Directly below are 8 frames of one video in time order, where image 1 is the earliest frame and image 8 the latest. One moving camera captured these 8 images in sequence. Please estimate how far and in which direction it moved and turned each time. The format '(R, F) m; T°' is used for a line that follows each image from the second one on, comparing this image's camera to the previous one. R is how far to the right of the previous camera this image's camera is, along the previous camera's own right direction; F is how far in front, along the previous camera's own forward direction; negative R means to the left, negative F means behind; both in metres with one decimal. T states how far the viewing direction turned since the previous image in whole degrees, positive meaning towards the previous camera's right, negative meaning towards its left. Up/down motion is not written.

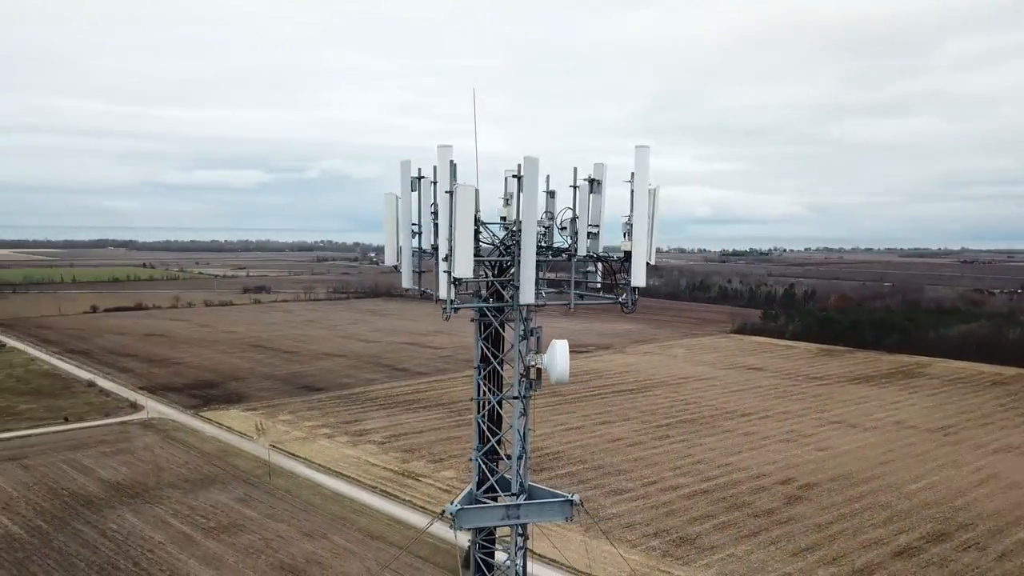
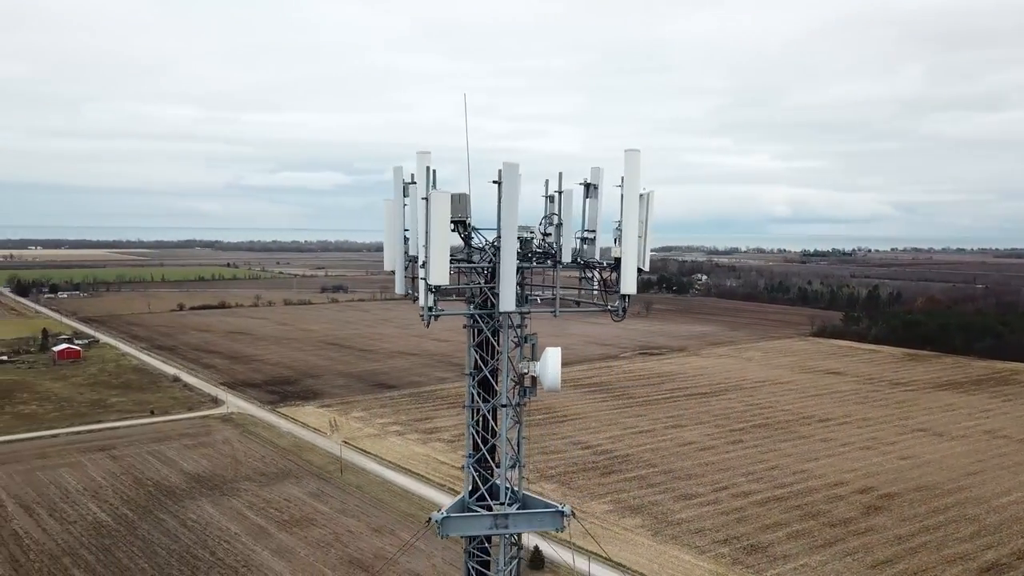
(+0.5, +0.1) m; -5°
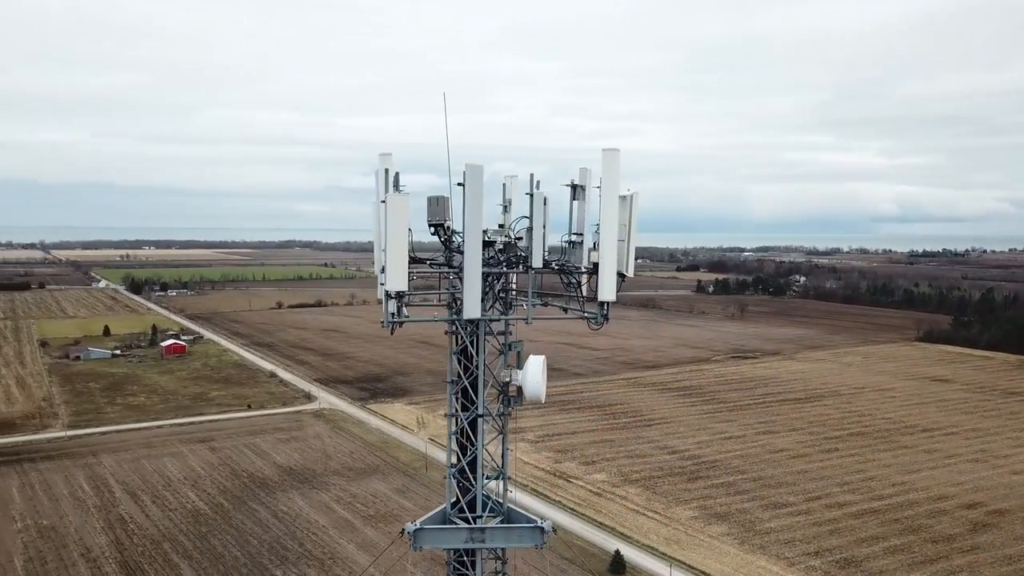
(+0.7, +0.2) m; -7°
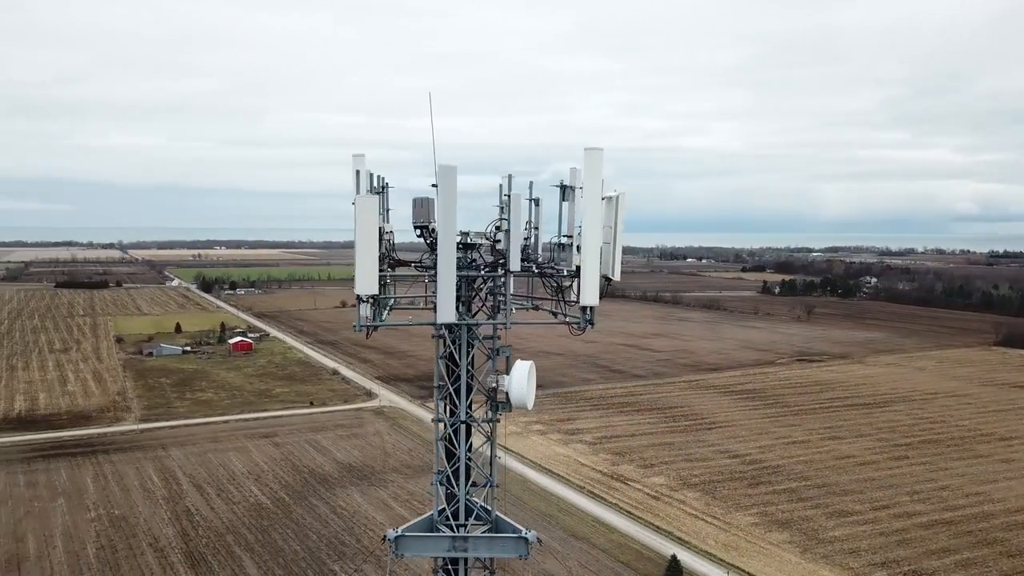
(+0.5, +0.1) m; -4°
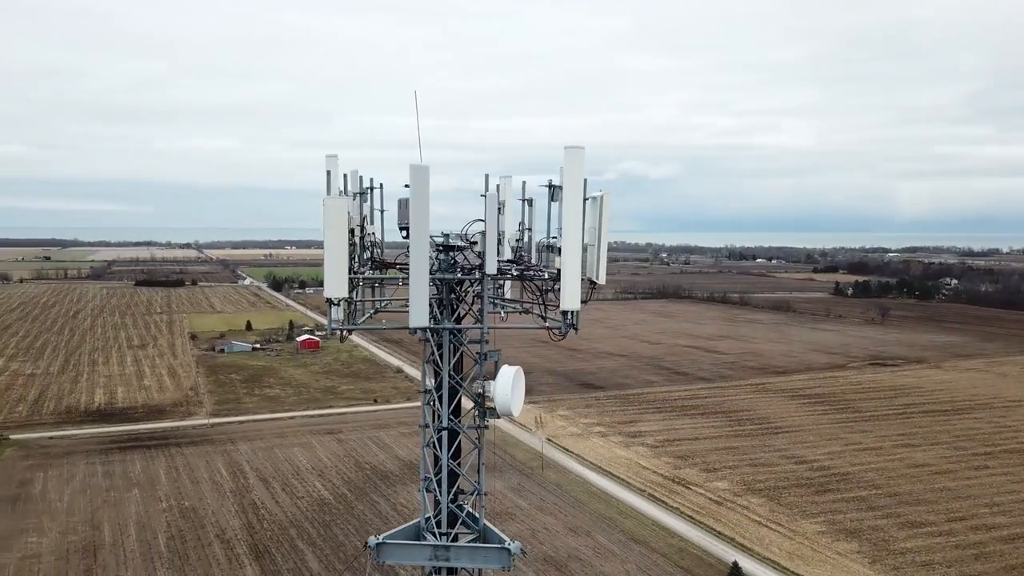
(+0.5, +0.2) m; -5°
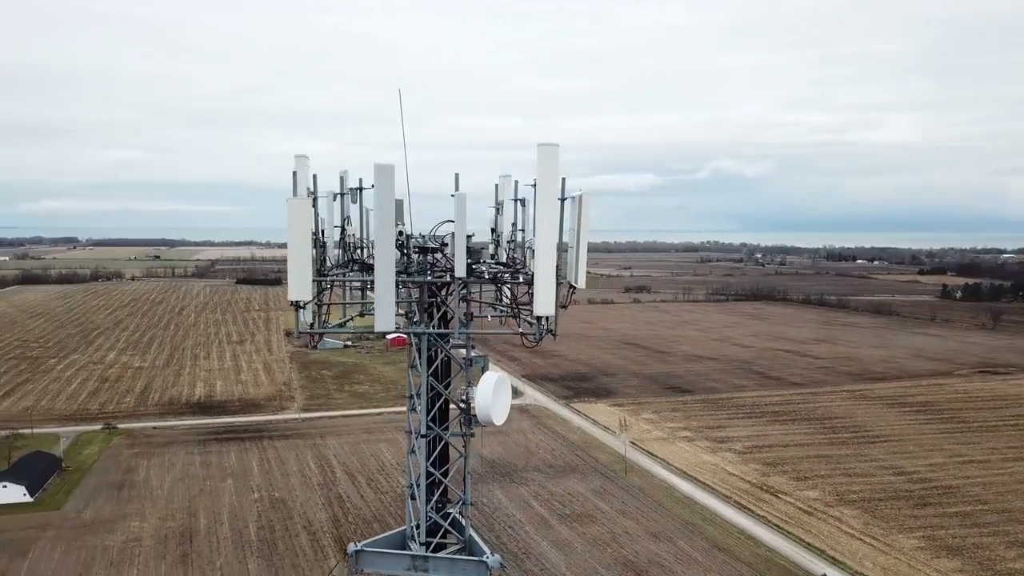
(+0.6, +0.2) m; -6°
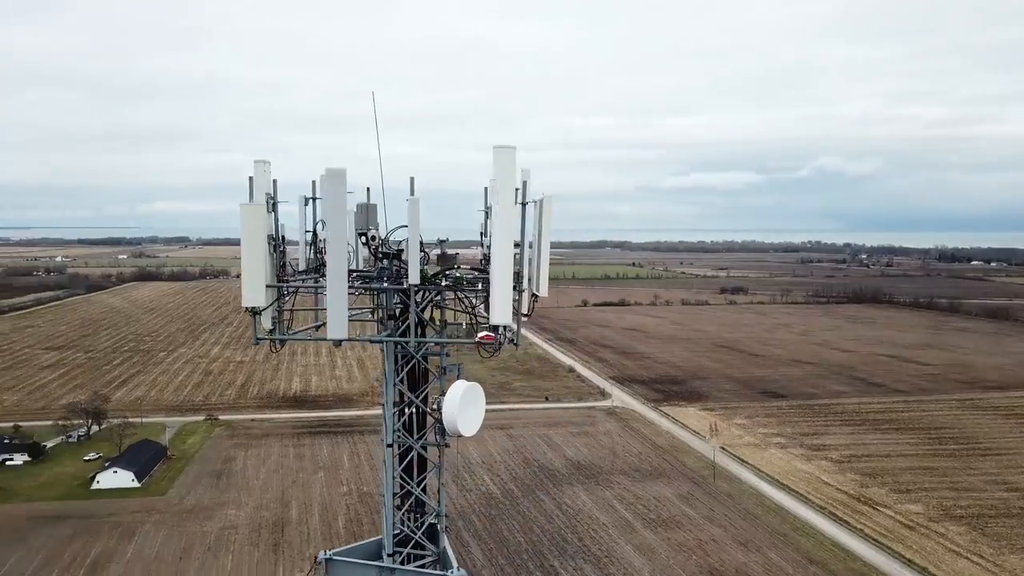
(+0.7, +0.2) m; -7°
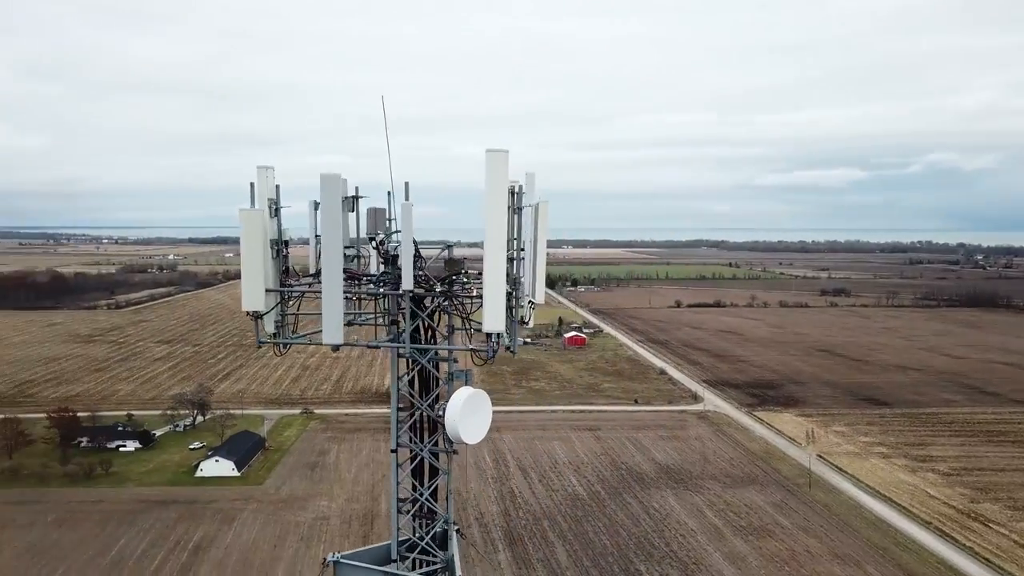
(+0.5, +0.1) m; -7°
